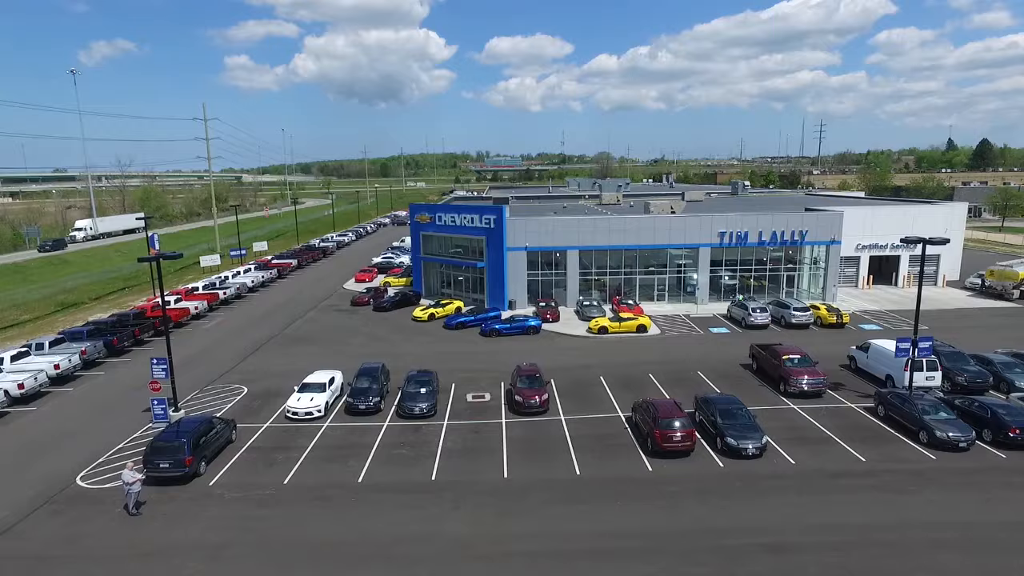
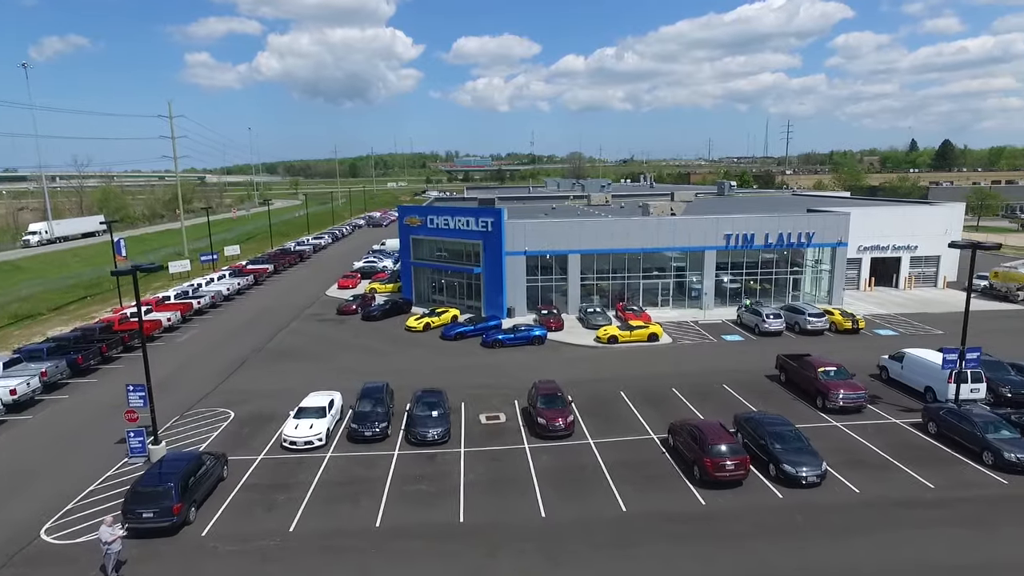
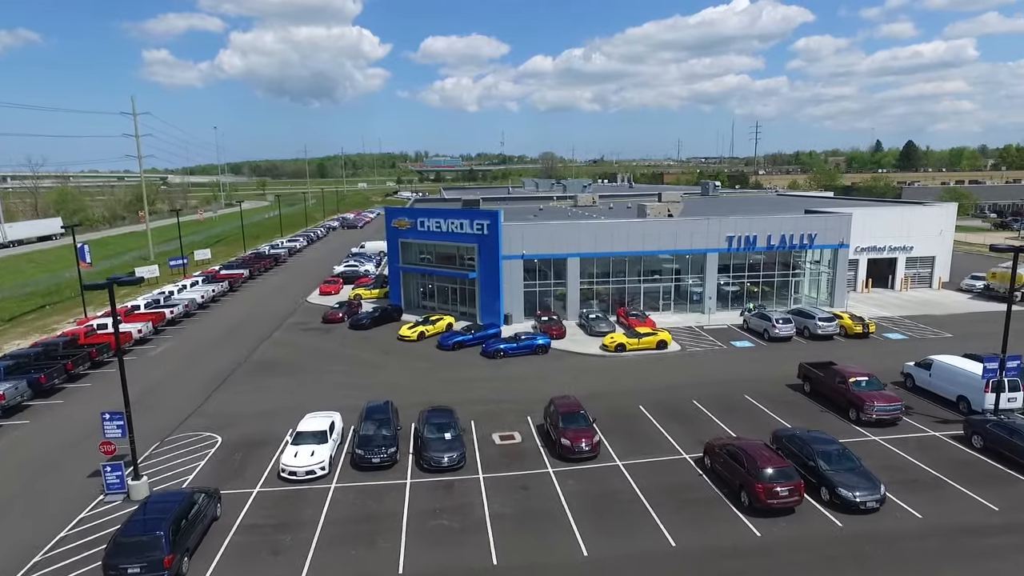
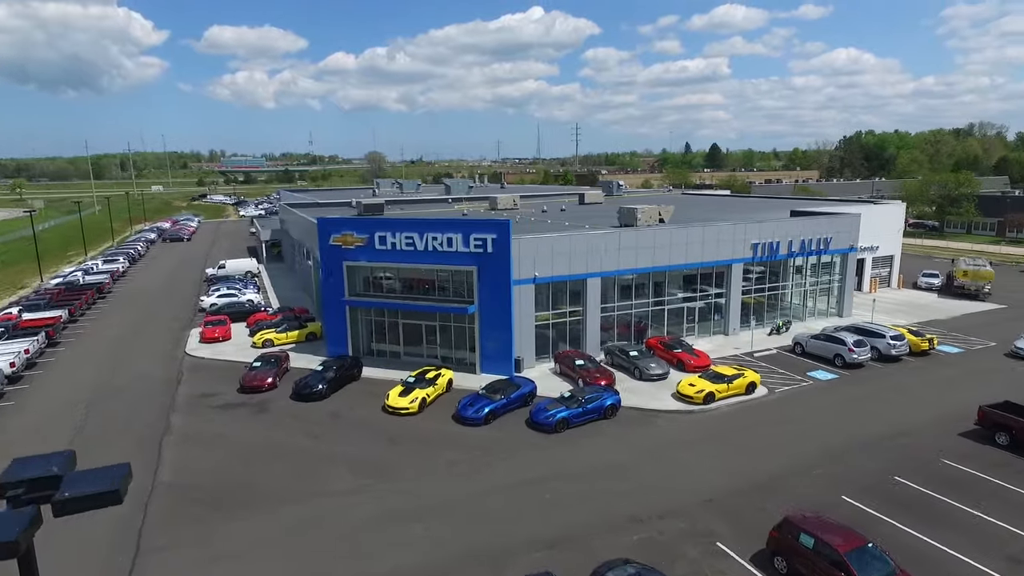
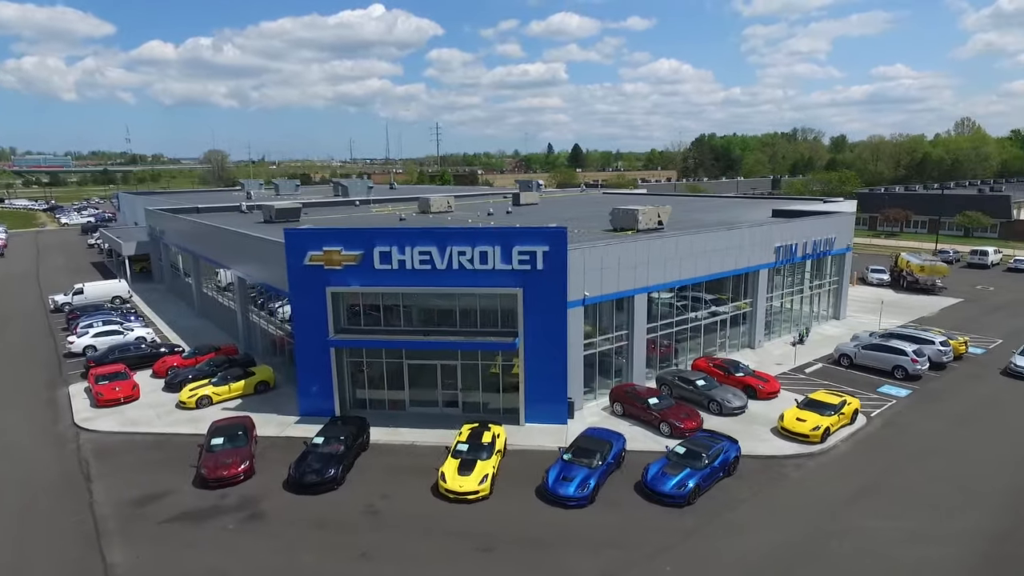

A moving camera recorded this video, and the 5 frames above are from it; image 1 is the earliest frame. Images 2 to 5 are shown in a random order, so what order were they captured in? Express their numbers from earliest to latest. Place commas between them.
2, 3, 4, 5
